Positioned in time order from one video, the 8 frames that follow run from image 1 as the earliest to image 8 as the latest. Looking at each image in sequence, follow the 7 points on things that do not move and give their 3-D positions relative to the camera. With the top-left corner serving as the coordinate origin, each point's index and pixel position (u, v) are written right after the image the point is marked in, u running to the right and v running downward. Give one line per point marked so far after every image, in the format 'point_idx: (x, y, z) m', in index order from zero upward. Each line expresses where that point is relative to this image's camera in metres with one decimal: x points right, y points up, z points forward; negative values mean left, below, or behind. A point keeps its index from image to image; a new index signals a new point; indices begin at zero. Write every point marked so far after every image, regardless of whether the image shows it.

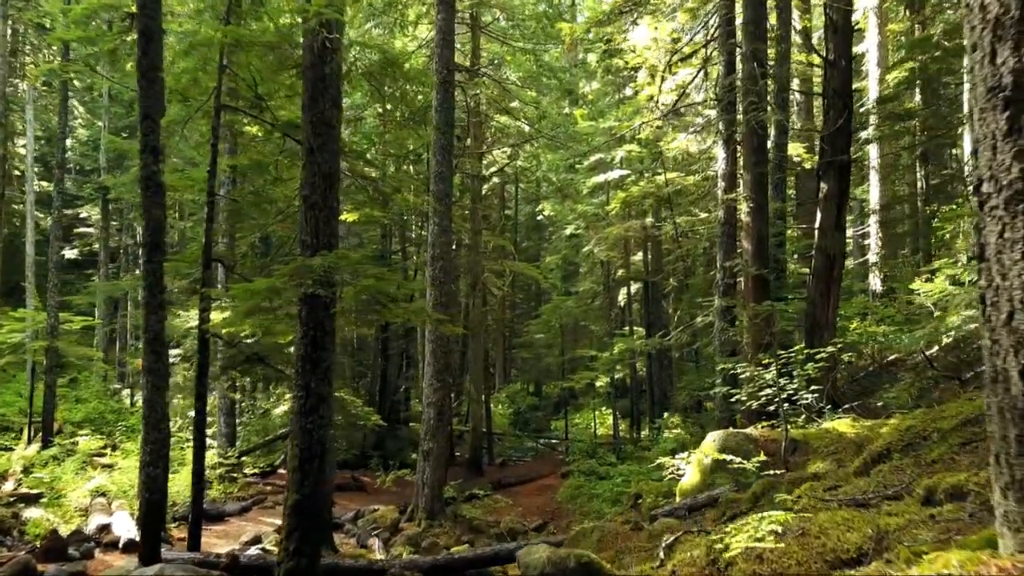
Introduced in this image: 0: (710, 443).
0: (+2.0, -1.5, +7.7) m
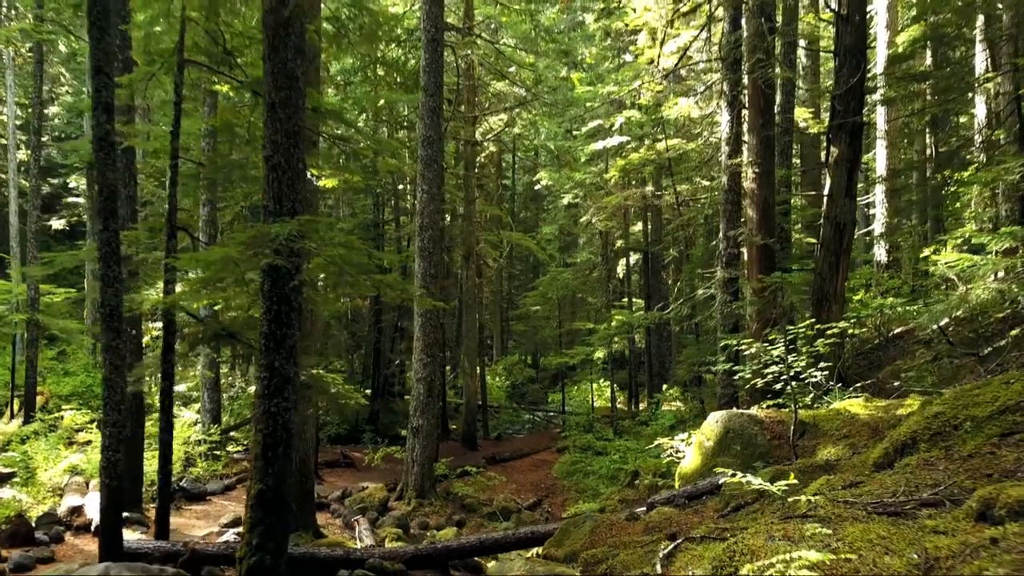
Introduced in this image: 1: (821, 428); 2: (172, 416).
0: (+1.9, -1.3, +7.2) m
1: (+2.7, -1.2, +6.6) m
2: (-3.3, -1.2, +7.4) m
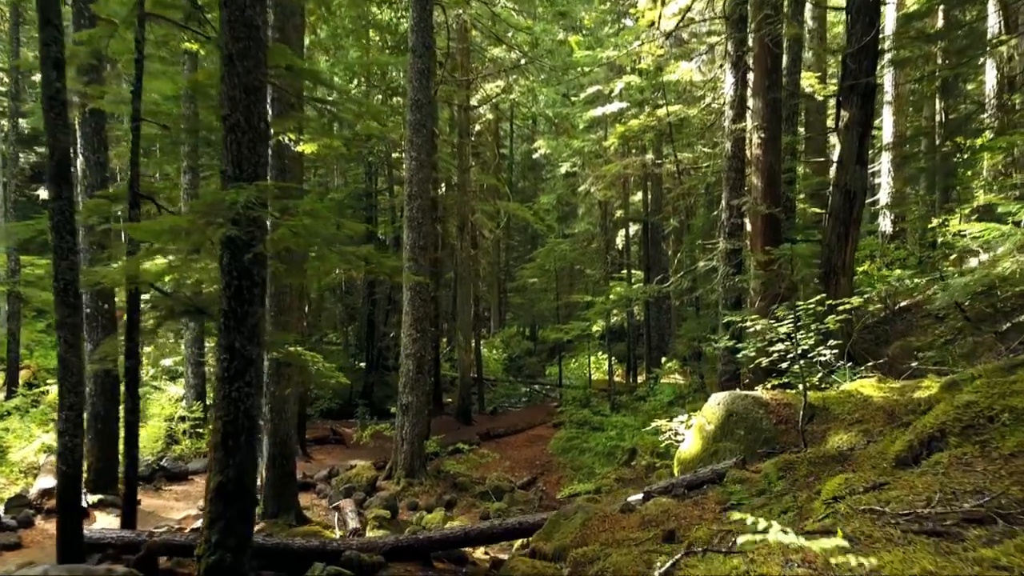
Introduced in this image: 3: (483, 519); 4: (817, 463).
0: (+1.8, -1.0, +6.7) m
1: (+2.6, -1.0, +6.2) m
2: (-3.4, -1.0, +7.0) m
3: (-0.4, -3.2, +10.7) m
4: (+2.0, -1.1, +5.0) m
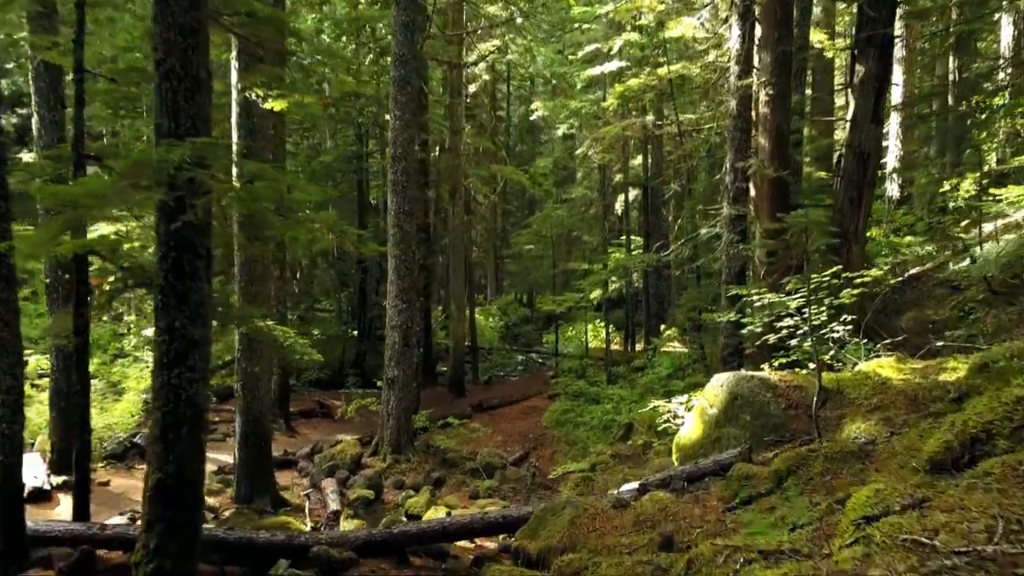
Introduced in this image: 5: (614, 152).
0: (+1.6, -0.8, +6.2) m
1: (+2.4, -0.8, +5.6) m
2: (-3.5, -0.8, +6.4) m
3: (-0.5, -2.8, +10.2) m
4: (+1.9, -1.0, +4.4) m
5: (+2.5, +3.4, +19.2) m
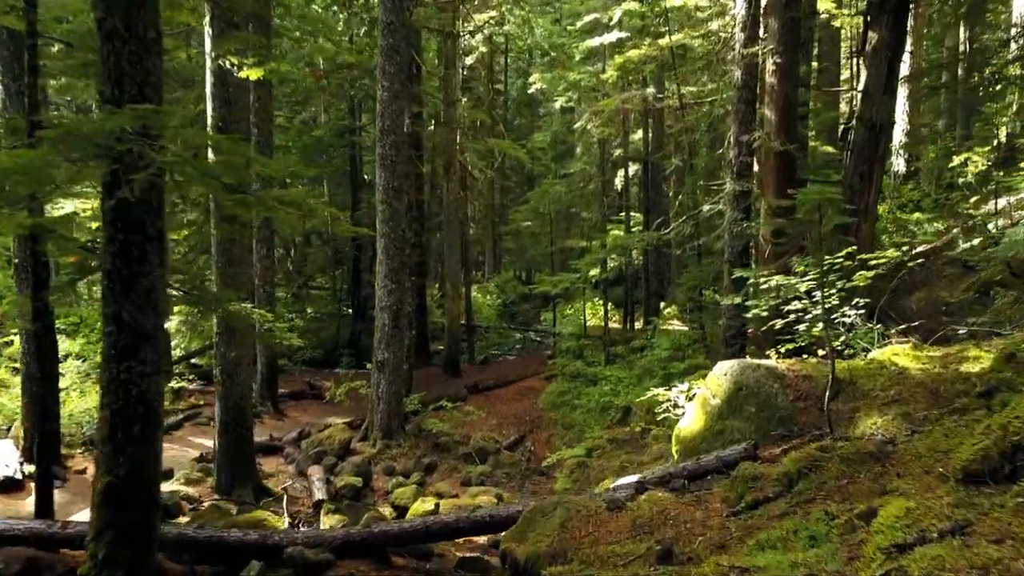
0: (+1.5, -0.7, +5.7) m
1: (+2.3, -0.7, +5.2) m
2: (-3.6, -0.6, +6.0) m
3: (-0.6, -2.5, +9.8) m
4: (+1.8, -0.9, +4.0) m
5: (+2.4, +3.9, +18.7) m
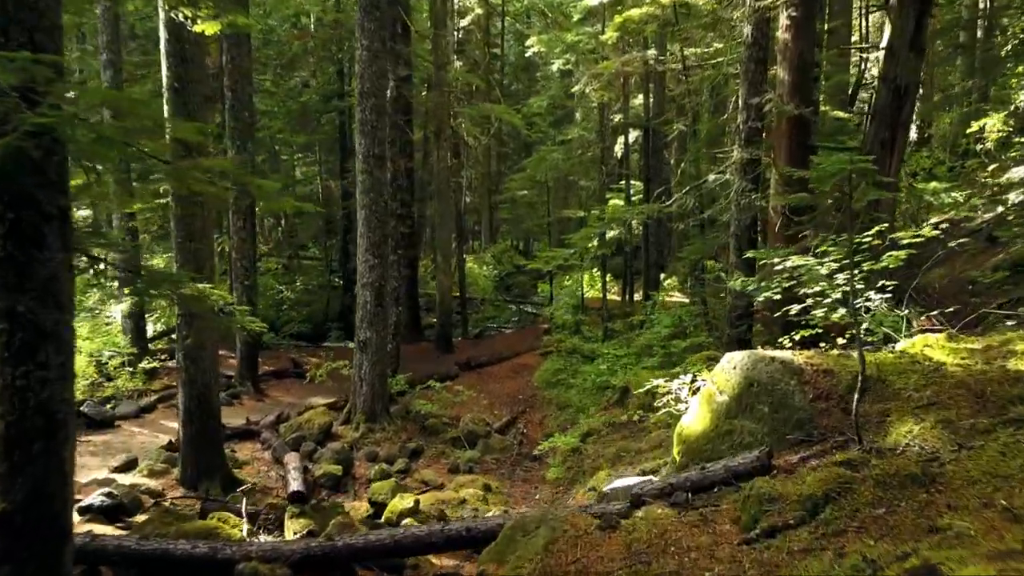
0: (+1.4, -0.5, +5.1) m
1: (+2.2, -0.6, +4.5) m
2: (-3.7, -0.5, +5.3) m
3: (-0.7, -2.2, +9.3) m
4: (+1.7, -0.9, +3.4) m
5: (+2.3, +4.6, +17.9) m
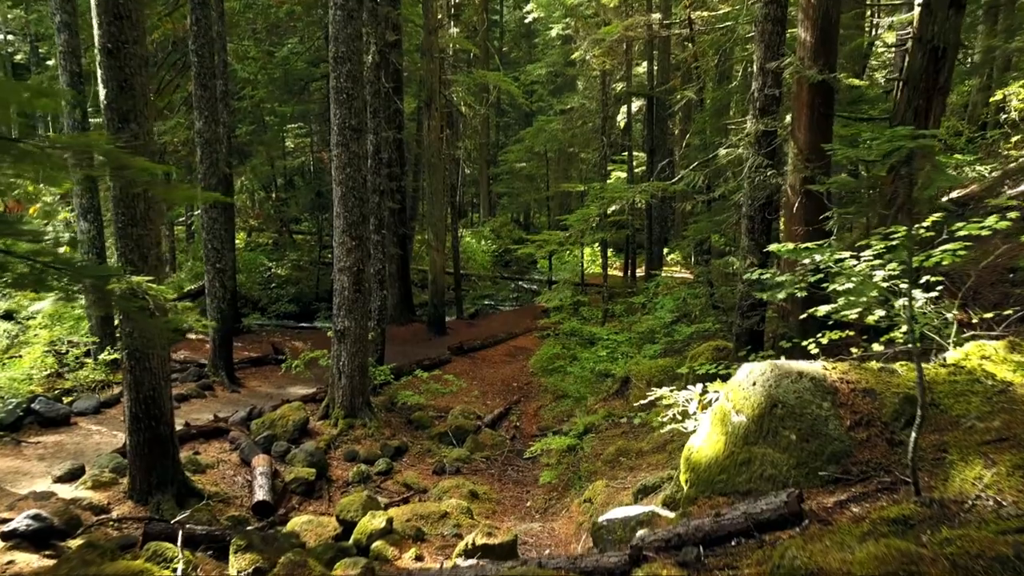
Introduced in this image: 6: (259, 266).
0: (+1.3, -0.5, +4.3) m
1: (+2.1, -0.6, +3.7) m
2: (-3.9, -0.5, +4.5) m
3: (-0.9, -2.1, +8.5) m
4: (+1.5, -0.9, +2.6) m
5: (+2.2, +5.1, +16.8) m
6: (-6.3, +0.6, +19.3) m
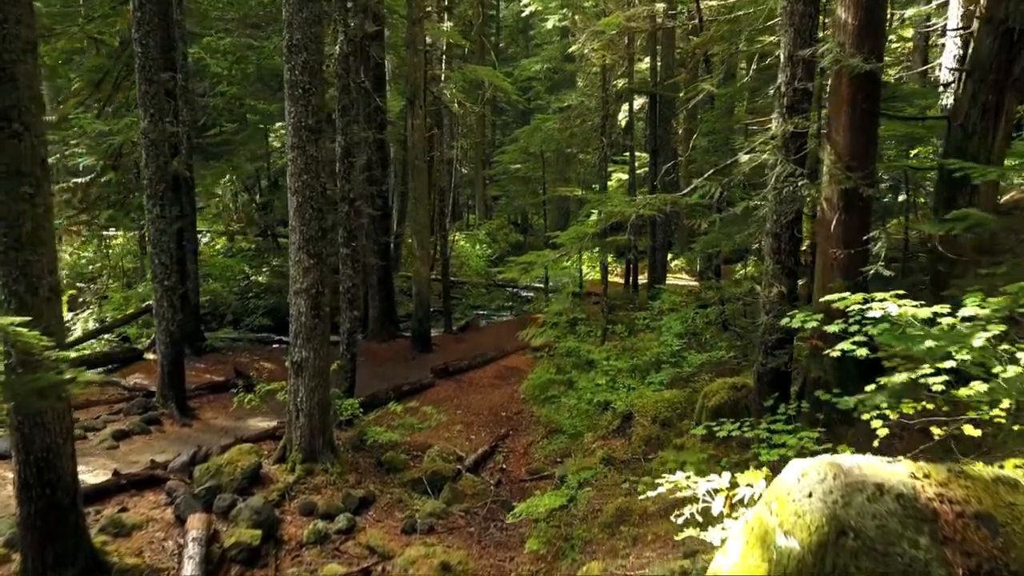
0: (+1.1, -0.8, +3.0) m
1: (+1.9, -0.9, +2.5) m
2: (-4.0, -0.8, +3.3) m
3: (-1.0, -2.3, +7.3) m
4: (+1.3, -1.2, +1.3) m
5: (+2.1, +4.8, +15.6) m
6: (-6.5, +0.3, +18.0) m
